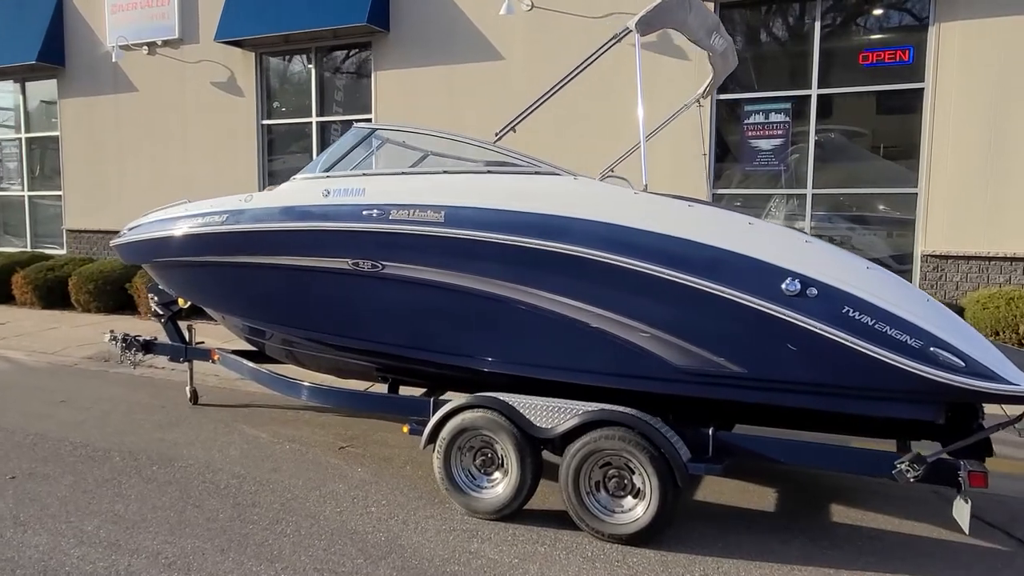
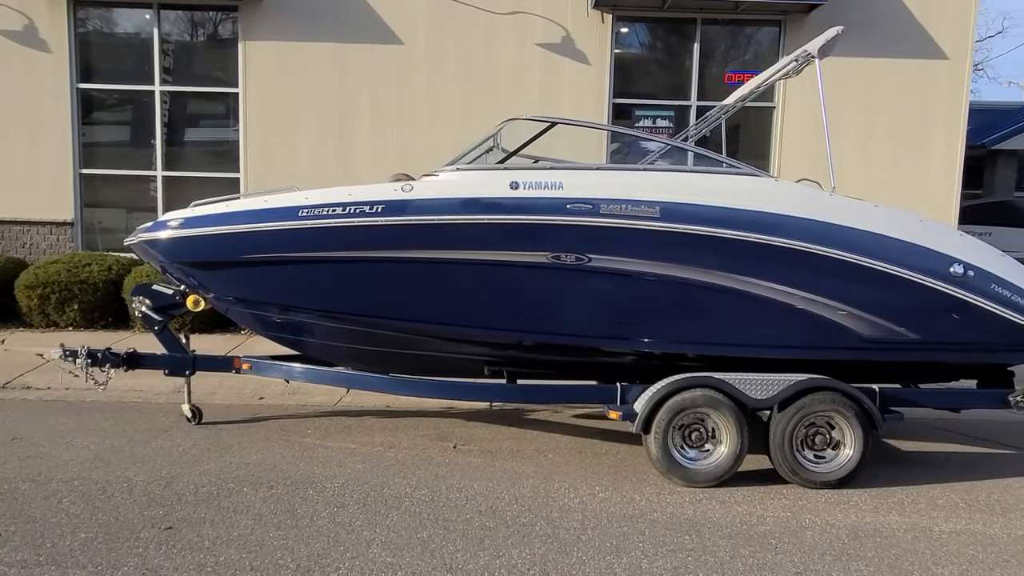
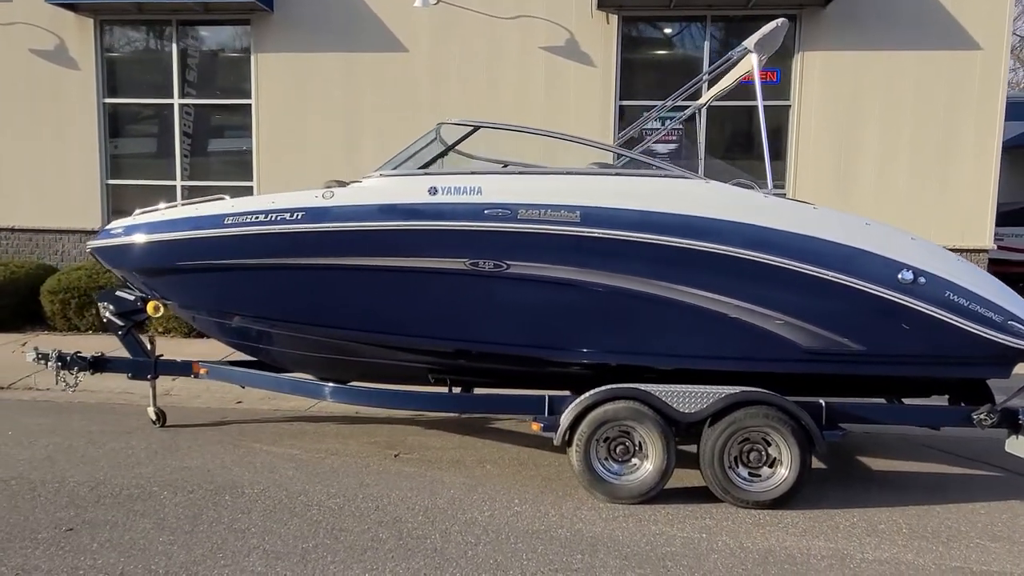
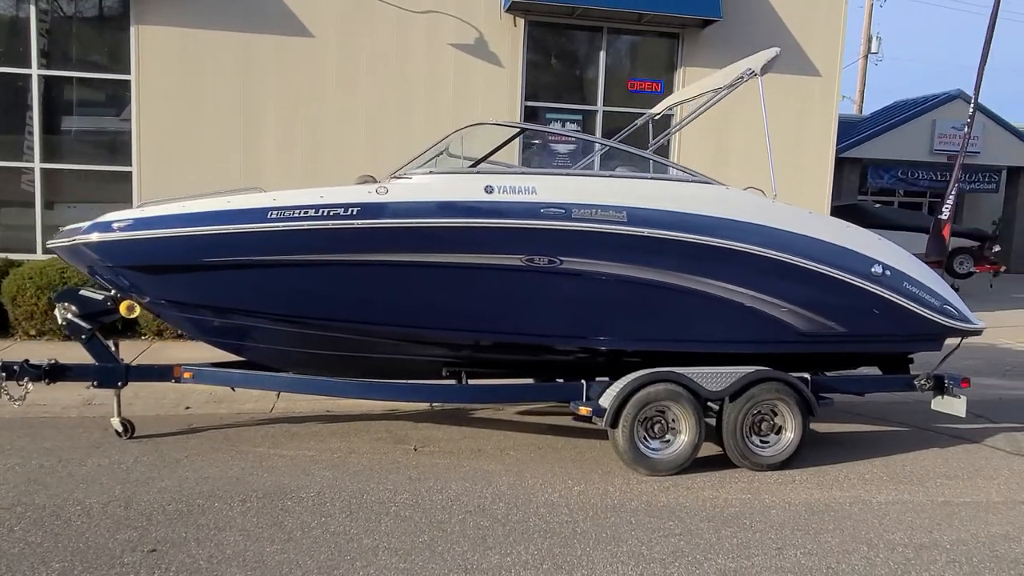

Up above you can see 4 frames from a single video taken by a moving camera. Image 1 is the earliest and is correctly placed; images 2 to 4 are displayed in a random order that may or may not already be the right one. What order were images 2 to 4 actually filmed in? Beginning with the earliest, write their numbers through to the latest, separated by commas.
3, 2, 4
